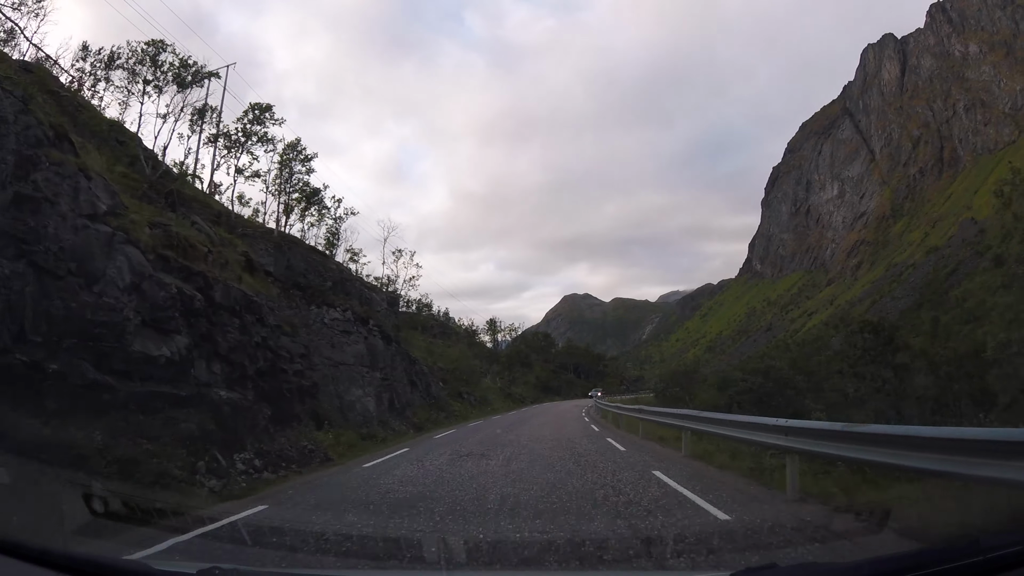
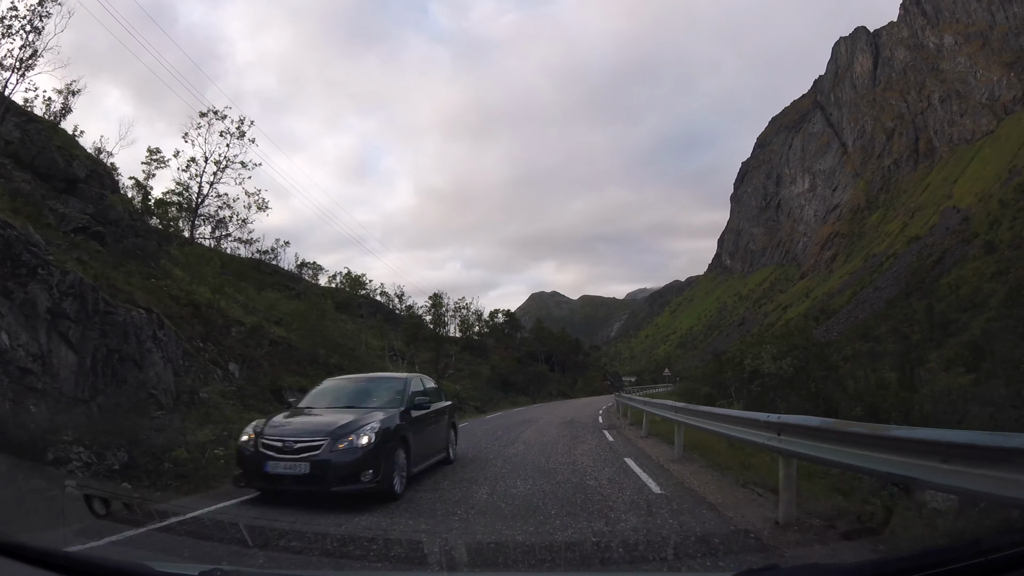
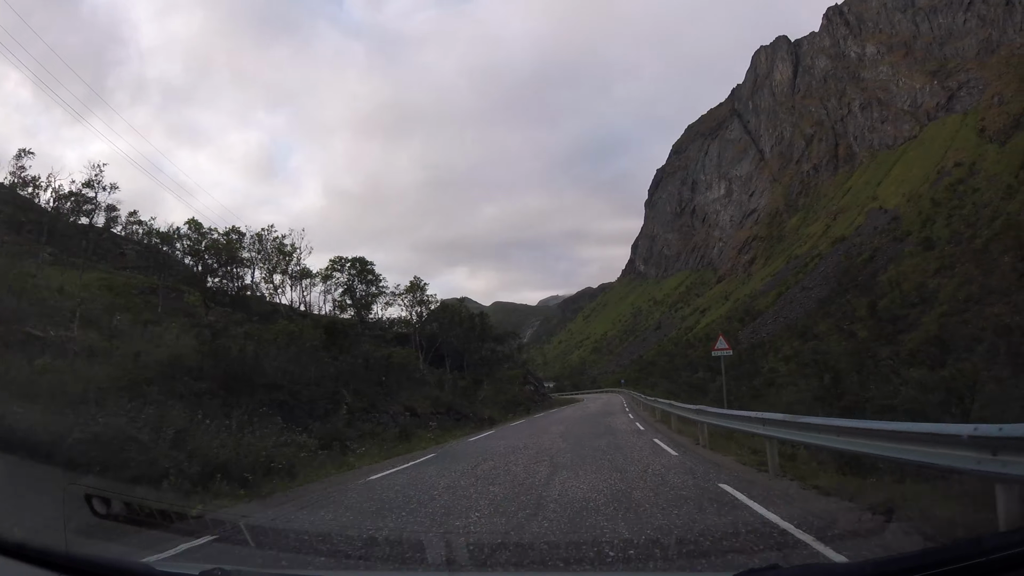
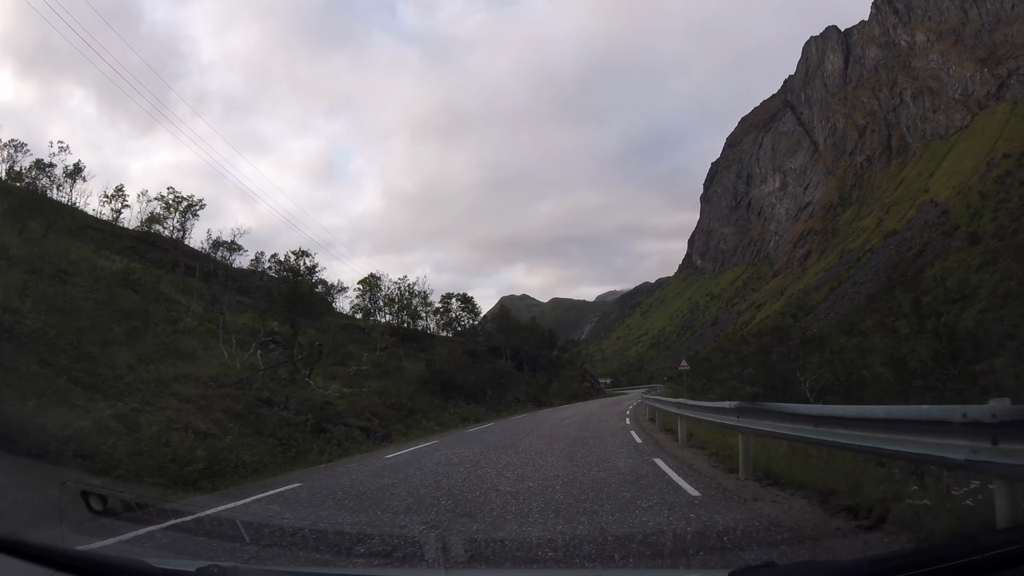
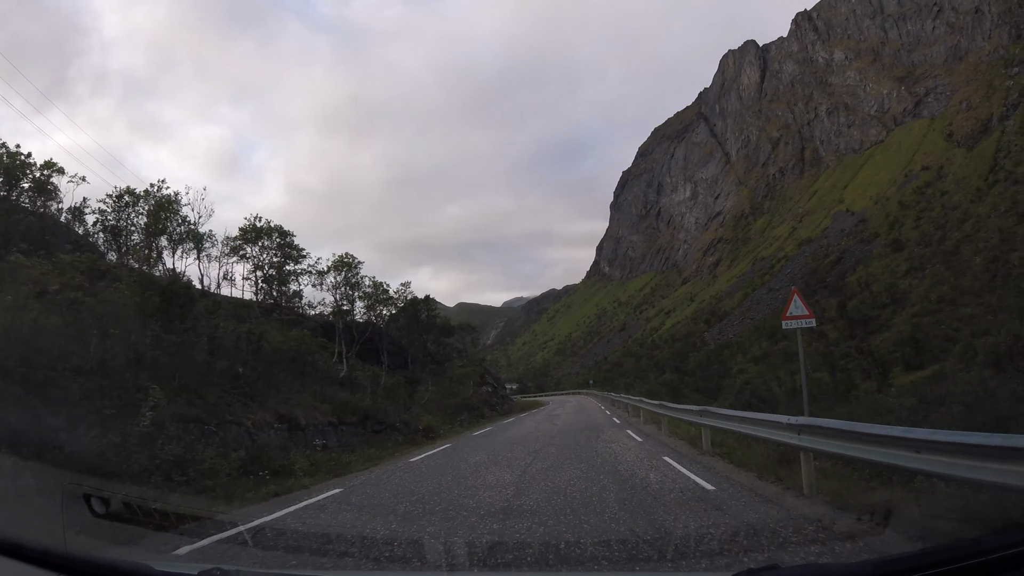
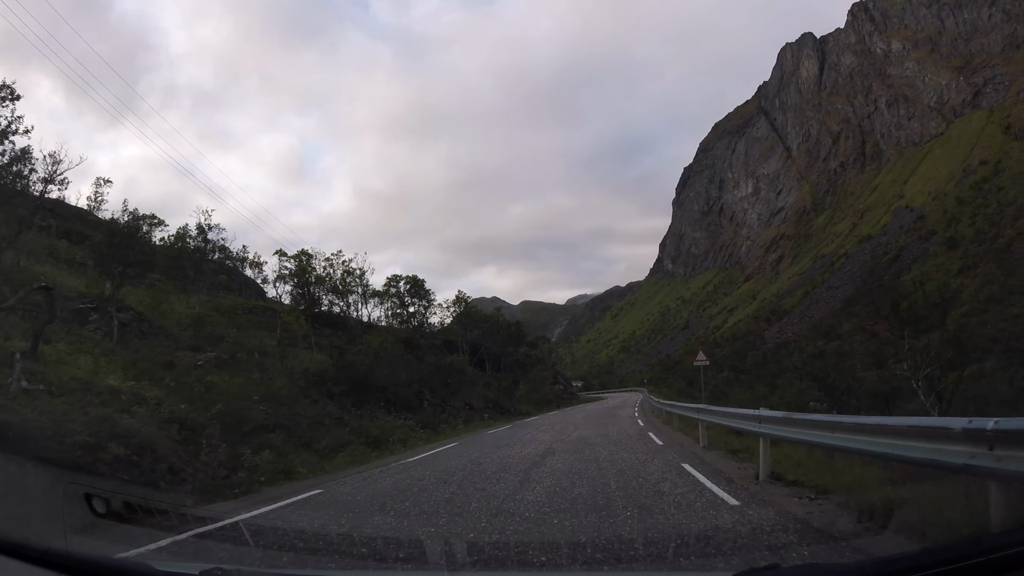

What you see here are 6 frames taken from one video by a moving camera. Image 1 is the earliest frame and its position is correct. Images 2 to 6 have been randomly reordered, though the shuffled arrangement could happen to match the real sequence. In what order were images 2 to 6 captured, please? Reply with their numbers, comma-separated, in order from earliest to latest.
2, 4, 6, 3, 5
